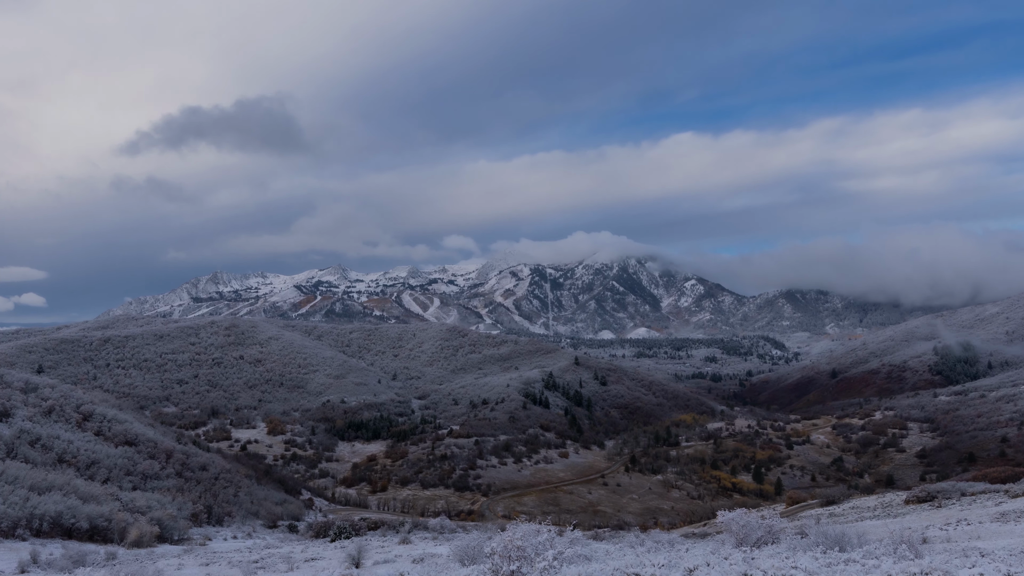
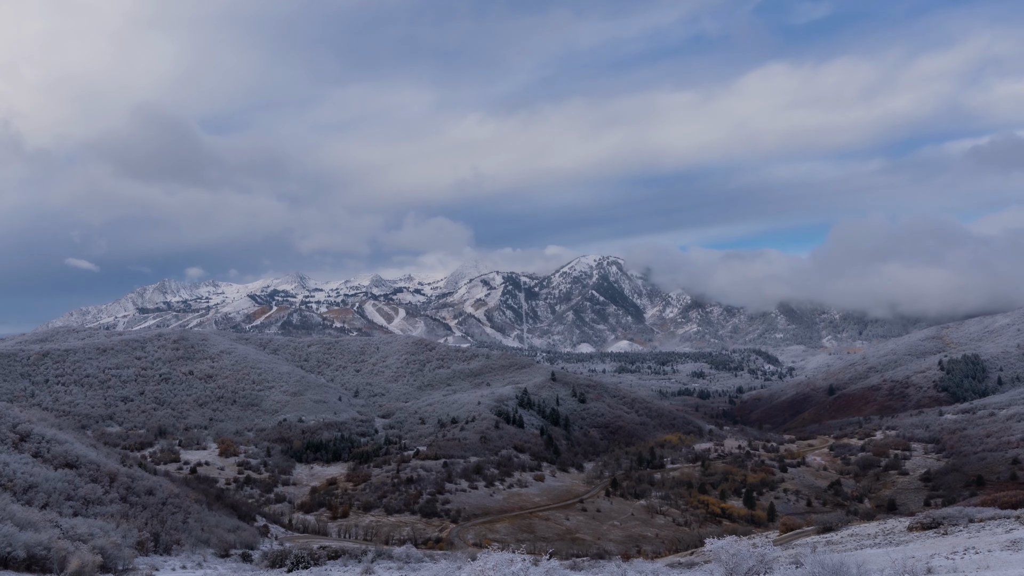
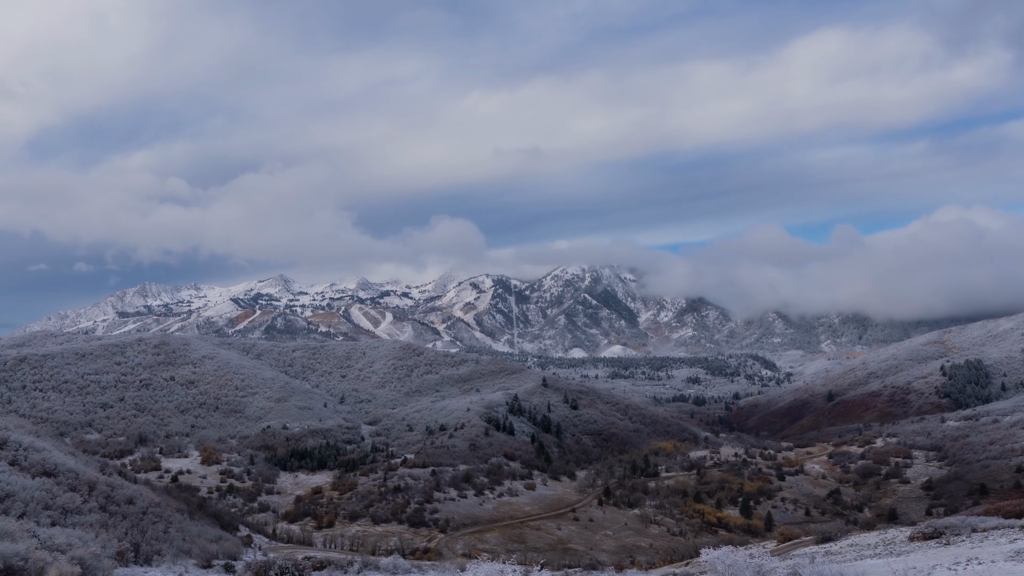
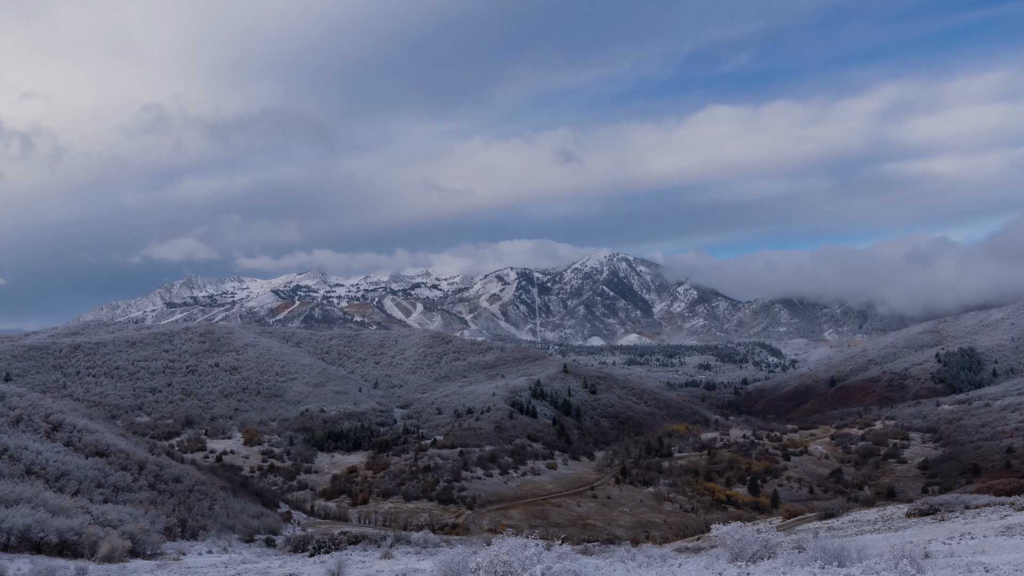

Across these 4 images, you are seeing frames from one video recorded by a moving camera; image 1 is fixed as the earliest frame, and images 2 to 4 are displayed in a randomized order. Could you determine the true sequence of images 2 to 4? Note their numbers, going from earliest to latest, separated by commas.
4, 2, 3
